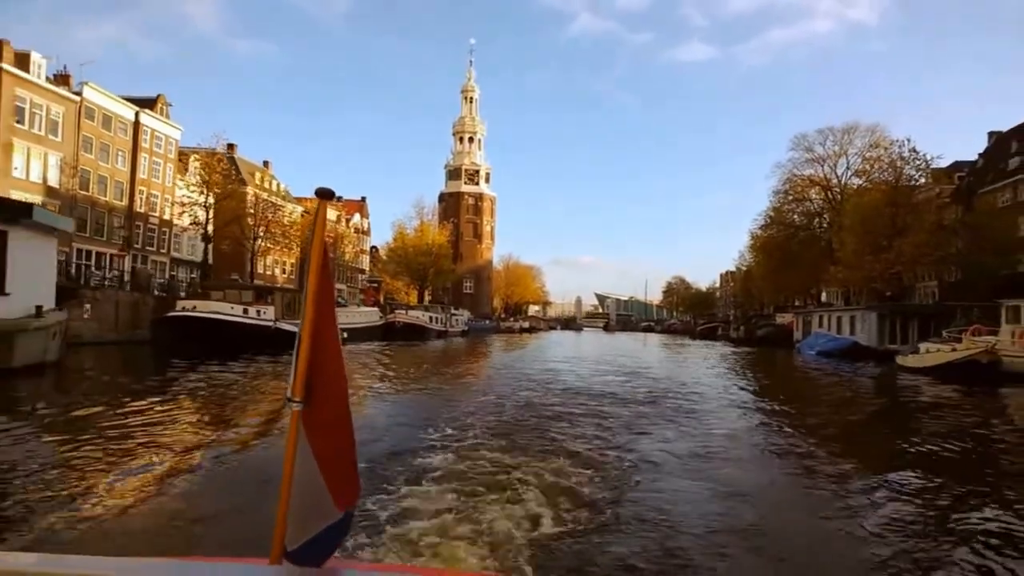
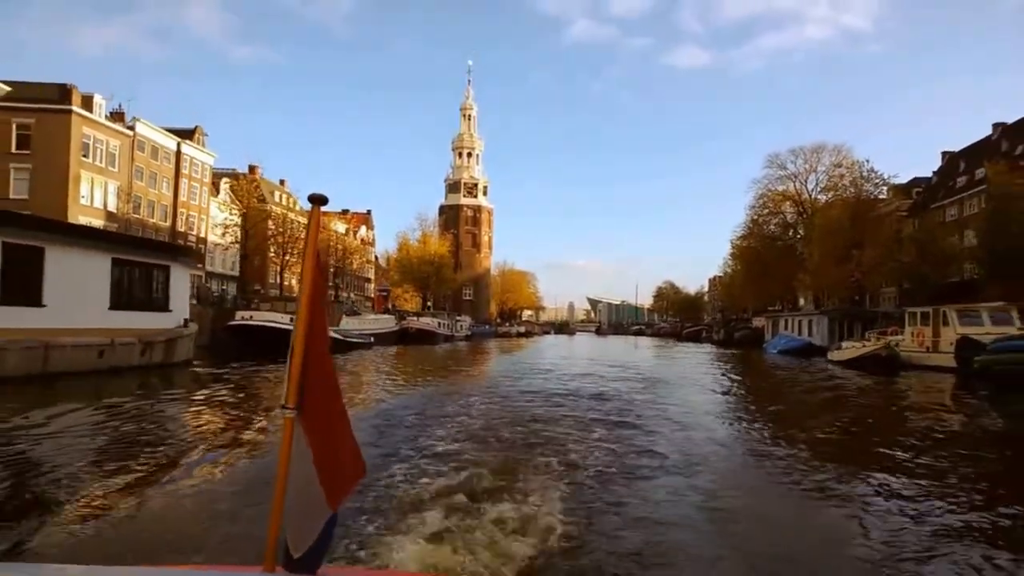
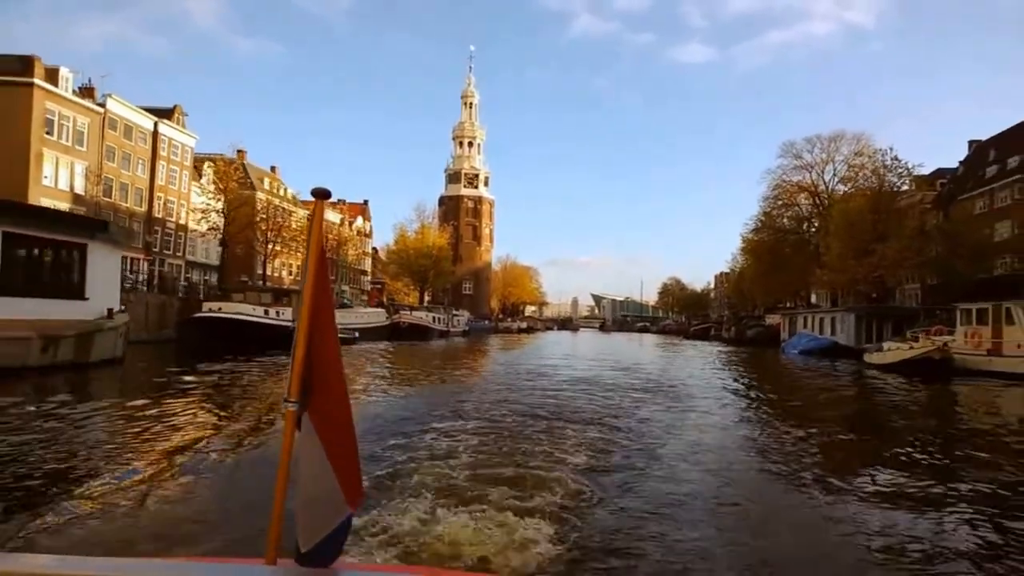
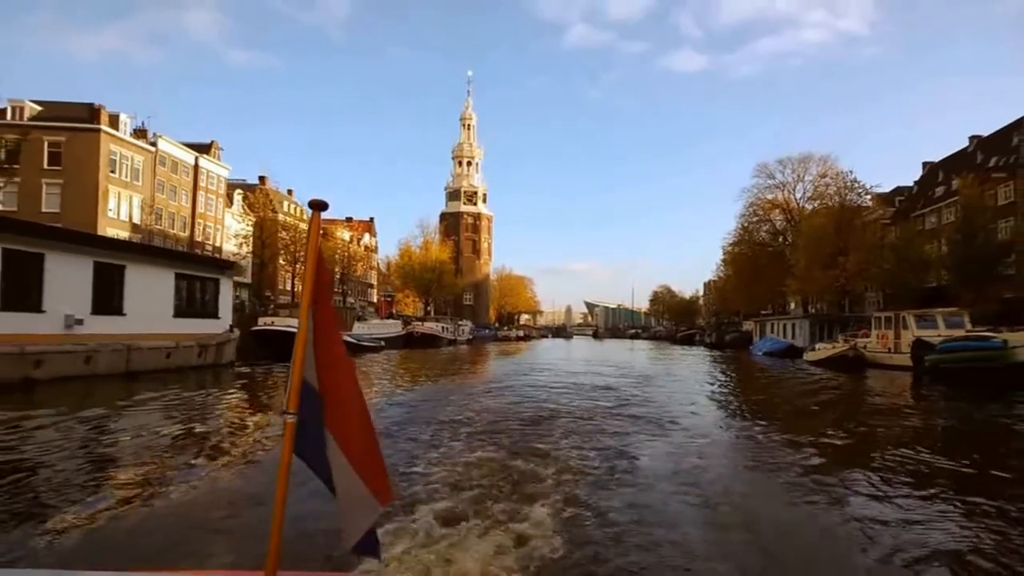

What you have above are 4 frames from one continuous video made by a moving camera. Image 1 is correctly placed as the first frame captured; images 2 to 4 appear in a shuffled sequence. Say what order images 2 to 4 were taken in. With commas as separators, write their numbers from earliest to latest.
3, 2, 4
